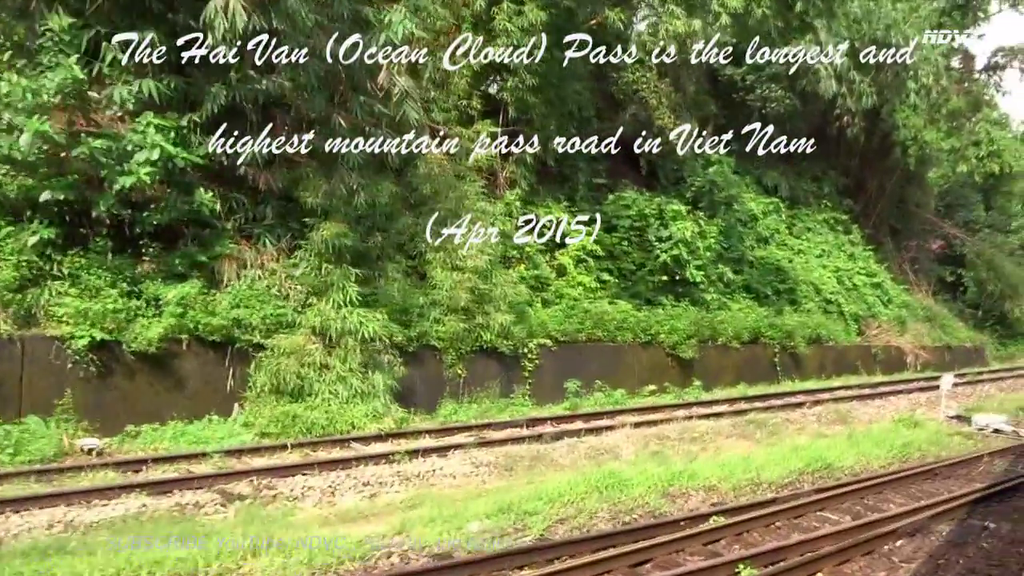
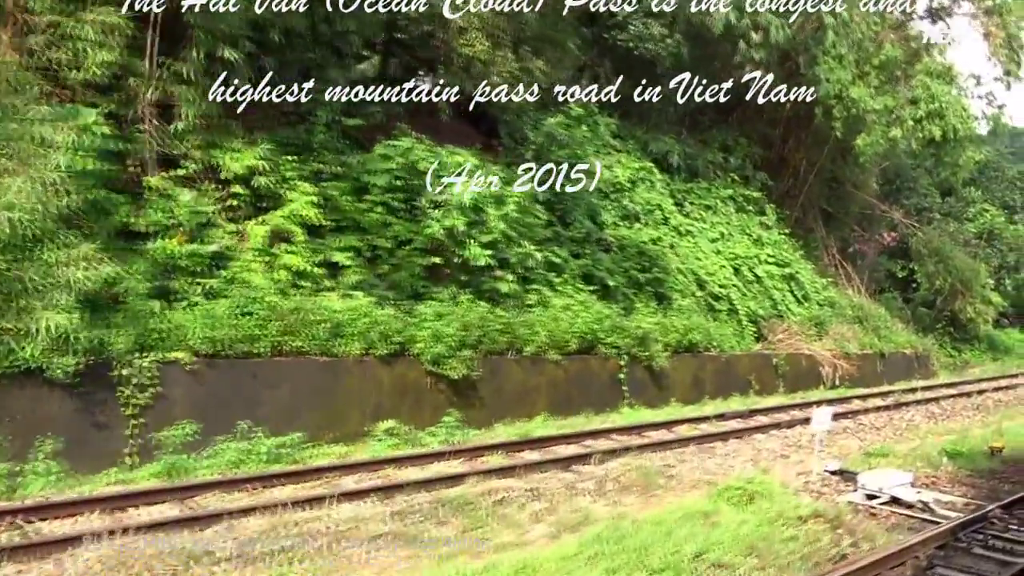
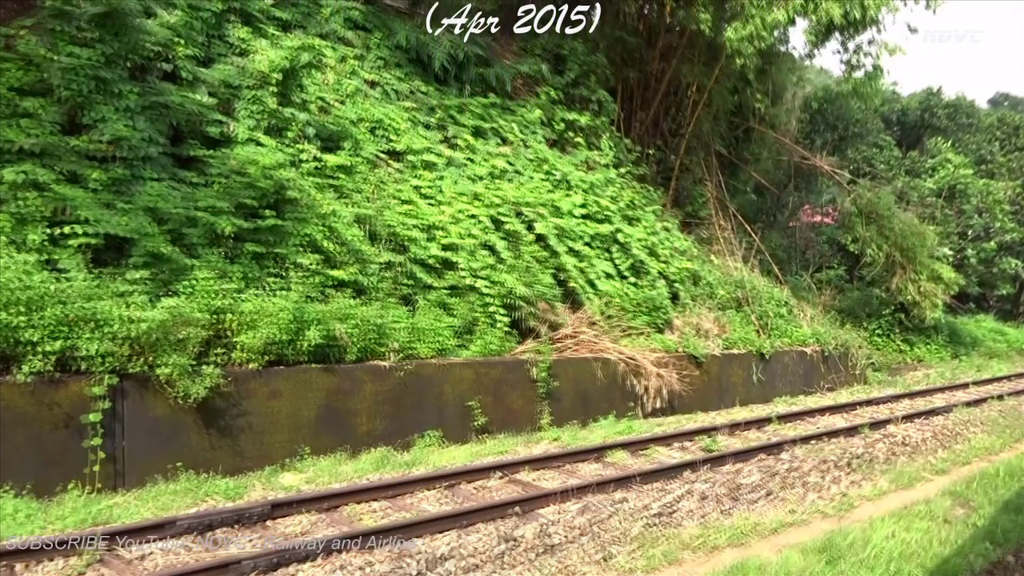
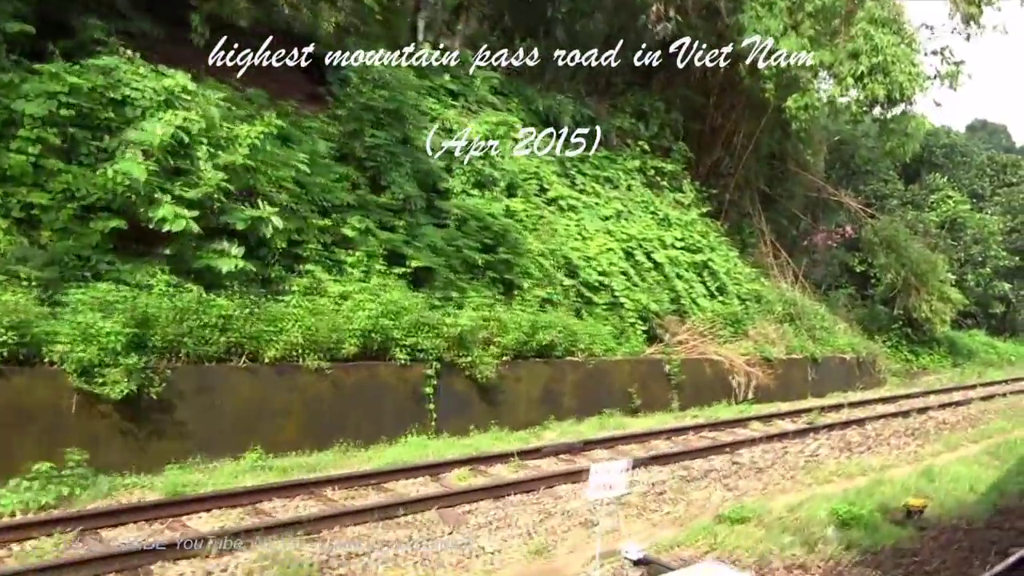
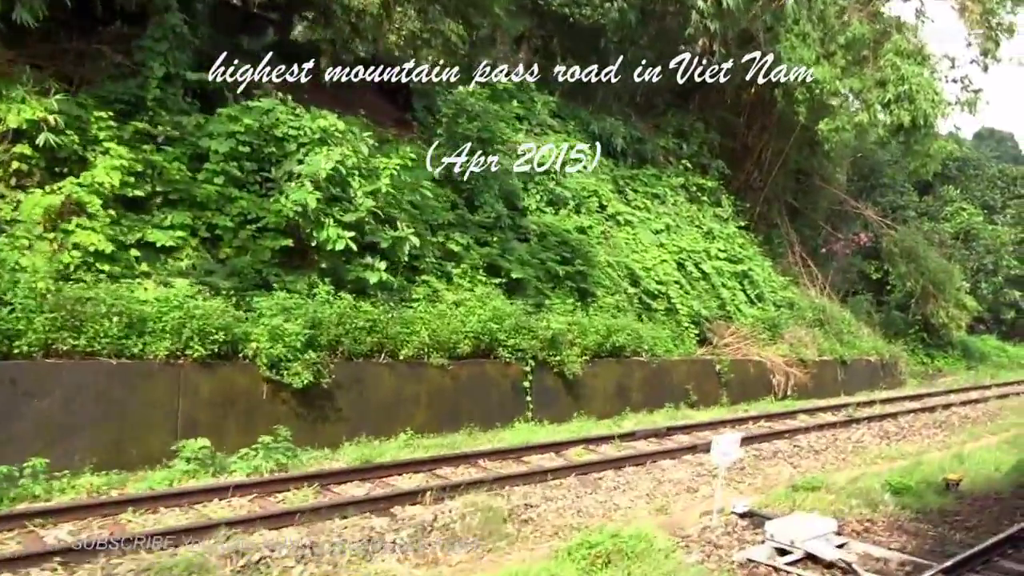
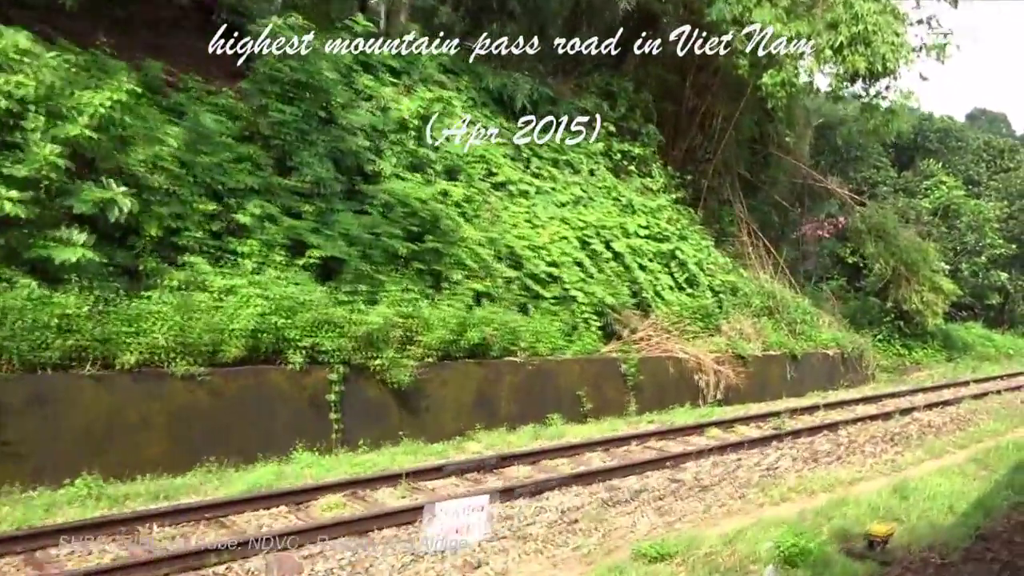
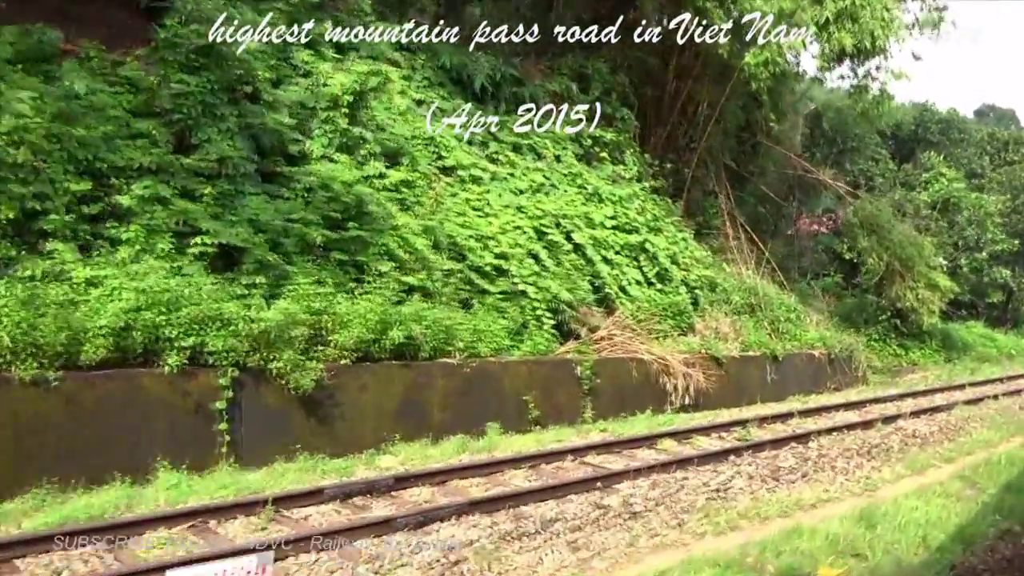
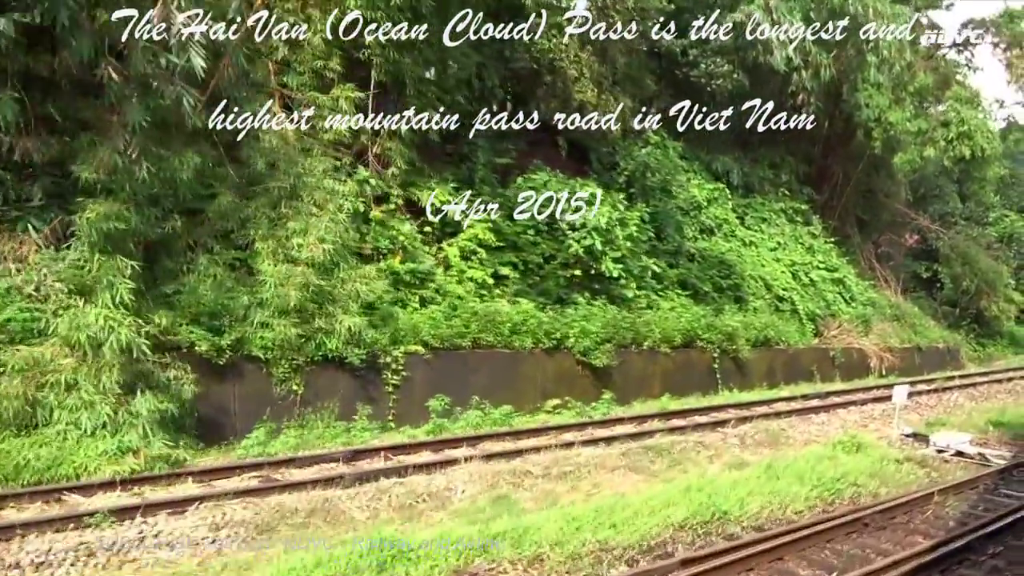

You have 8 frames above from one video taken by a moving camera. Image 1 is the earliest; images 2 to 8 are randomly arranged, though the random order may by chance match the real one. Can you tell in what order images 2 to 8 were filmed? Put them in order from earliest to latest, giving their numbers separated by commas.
8, 2, 5, 4, 6, 7, 3
